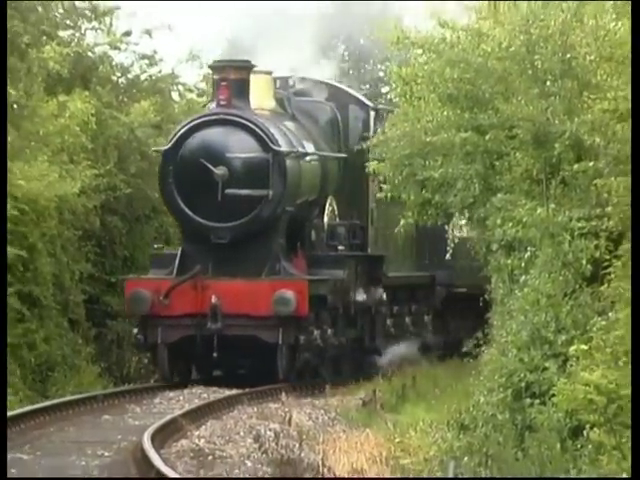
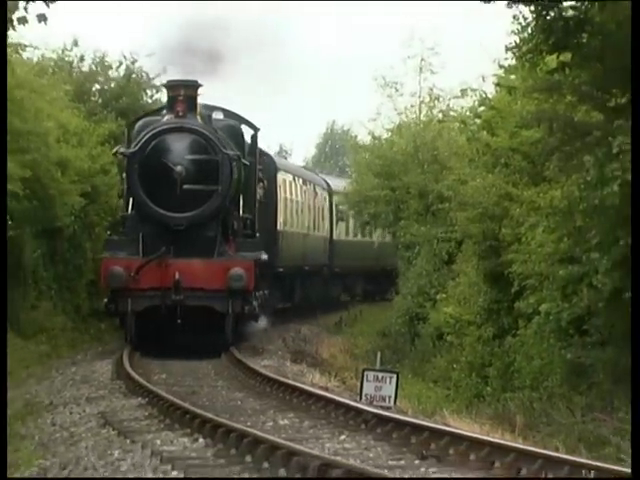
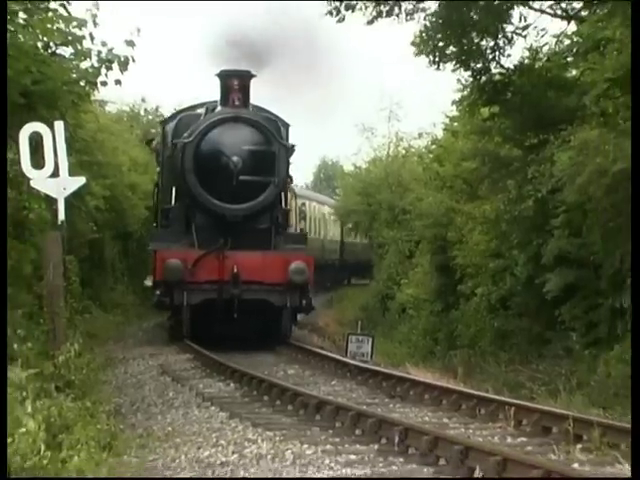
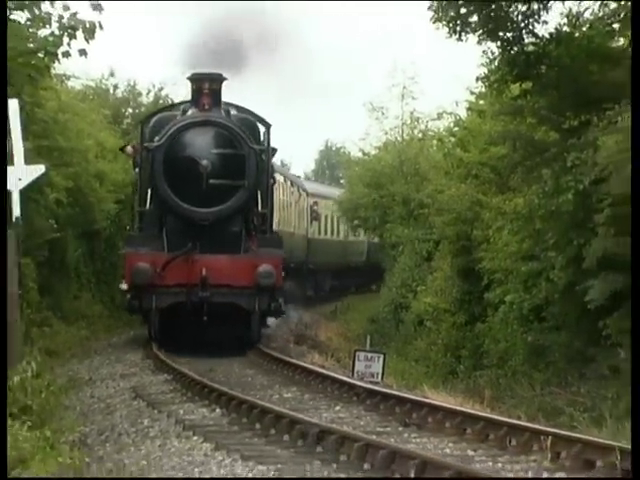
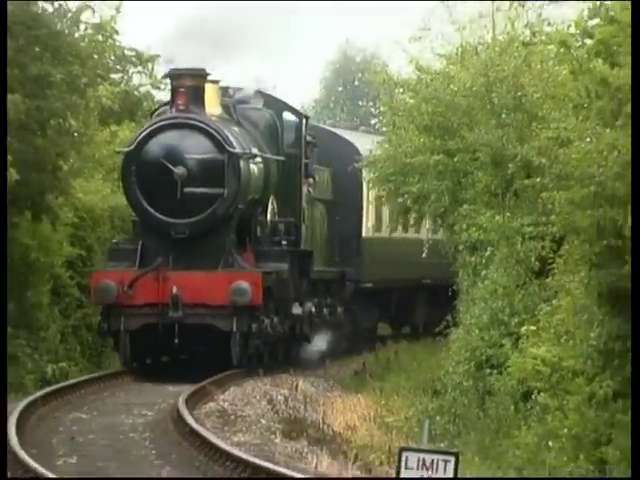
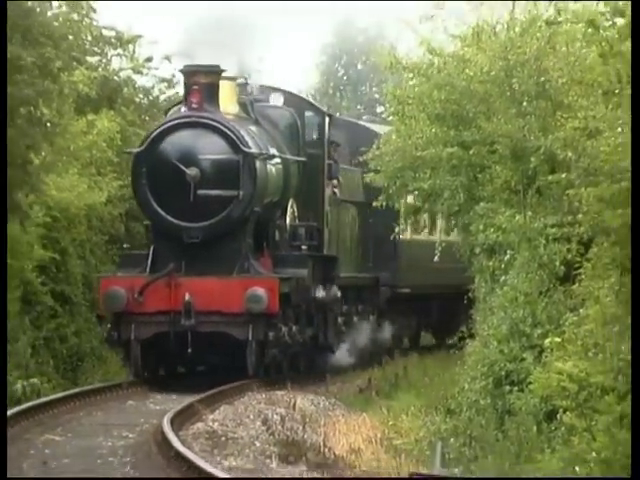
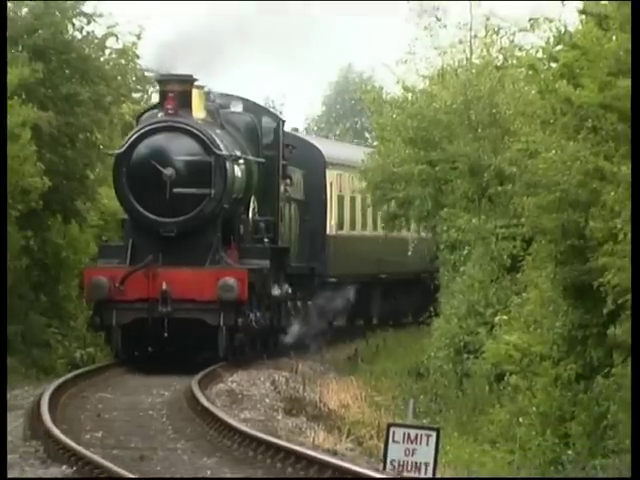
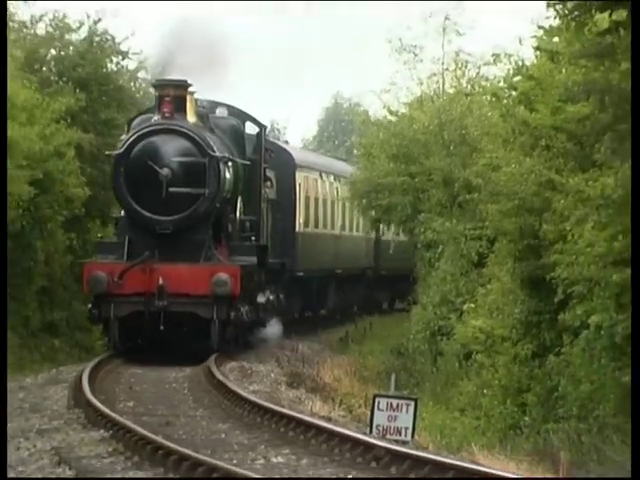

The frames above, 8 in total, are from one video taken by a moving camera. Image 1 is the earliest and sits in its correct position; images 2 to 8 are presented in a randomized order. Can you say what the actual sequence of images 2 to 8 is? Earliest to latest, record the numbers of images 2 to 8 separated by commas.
6, 5, 7, 8, 2, 4, 3
